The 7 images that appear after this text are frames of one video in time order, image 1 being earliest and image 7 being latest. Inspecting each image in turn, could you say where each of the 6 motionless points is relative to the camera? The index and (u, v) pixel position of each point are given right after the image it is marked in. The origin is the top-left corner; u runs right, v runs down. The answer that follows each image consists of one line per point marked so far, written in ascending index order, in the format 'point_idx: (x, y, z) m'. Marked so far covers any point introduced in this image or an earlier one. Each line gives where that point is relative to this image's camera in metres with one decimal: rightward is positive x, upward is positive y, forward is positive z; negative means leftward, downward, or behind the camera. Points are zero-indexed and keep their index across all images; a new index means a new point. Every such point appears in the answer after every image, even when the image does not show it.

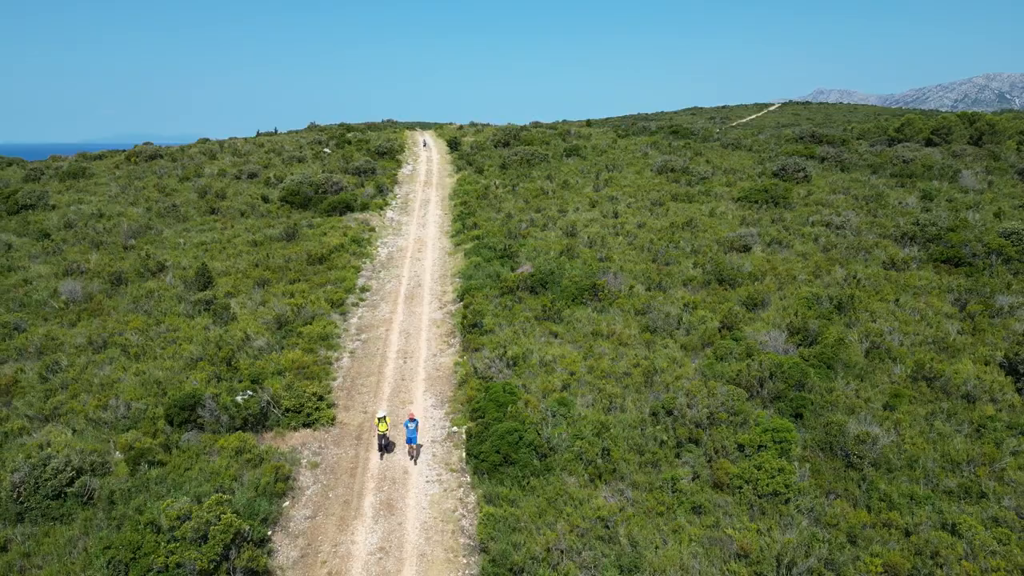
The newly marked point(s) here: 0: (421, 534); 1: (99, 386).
0: (-1.2, -3.6, +10.7) m
1: (-9.0, -2.1, +15.7) m
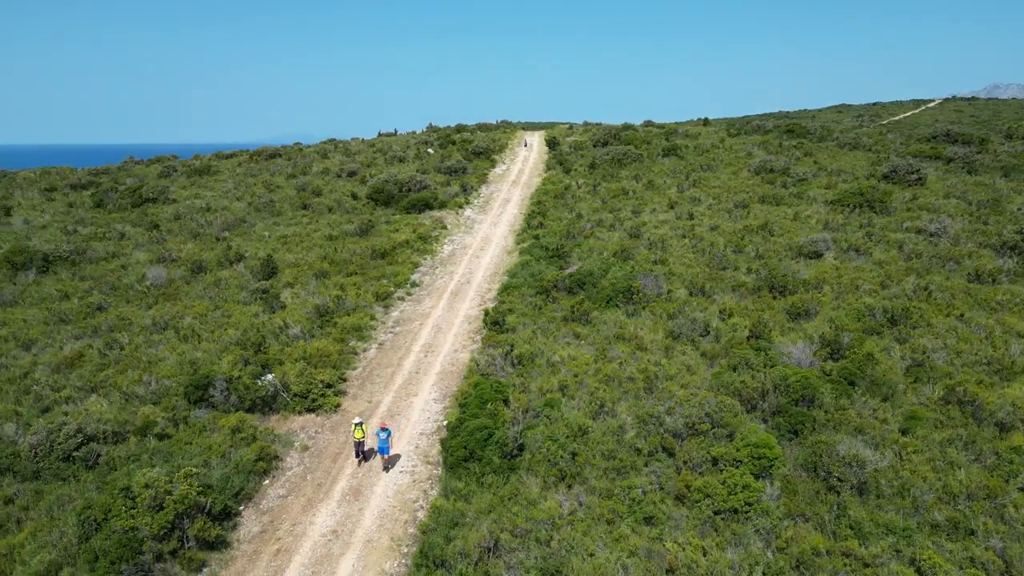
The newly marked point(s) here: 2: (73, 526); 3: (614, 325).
0: (-2.0, -3.5, +11.0) m
1: (-8.7, -1.7, +17.2) m
2: (-6.3, -3.4, +10.4) m
3: (+2.6, -0.9, +18.4) m
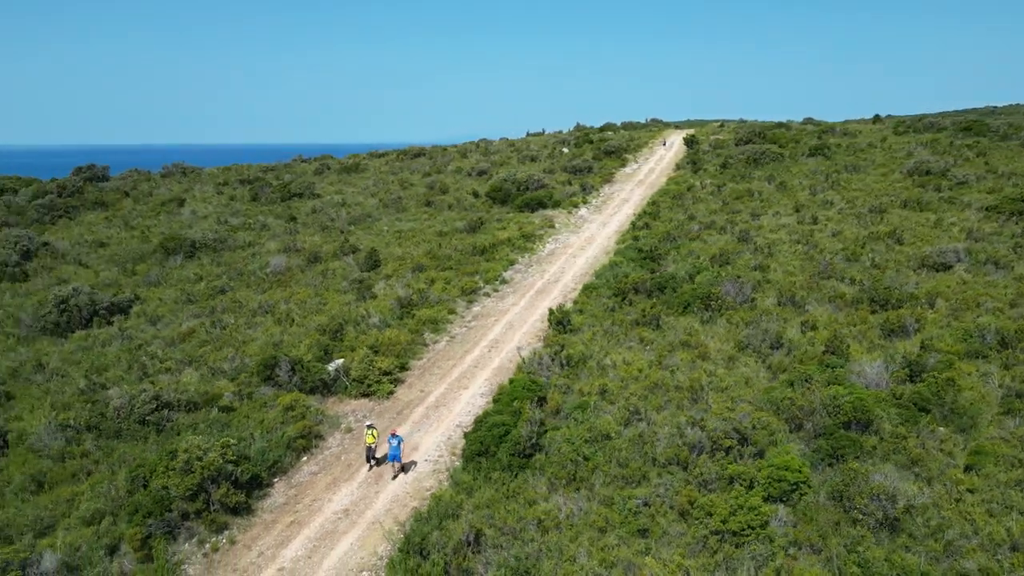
0: (-2.0, -3.4, +11.5) m
1: (-7.2, -1.4, +19.0) m
2: (-6.3, -3.2, +11.8) m
3: (+4.2, -1.1, +17.7) m
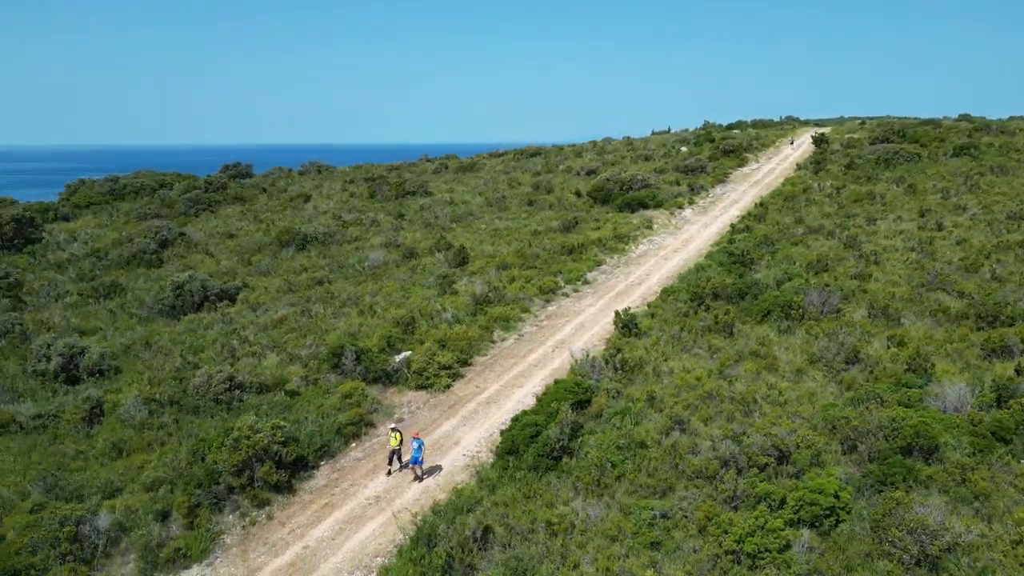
0: (-1.6, -3.4, +11.8) m
1: (-5.3, -1.1, +20.1) m
2: (-5.8, -2.9, +12.8) m
3: (+5.6, -1.2, +16.9) m
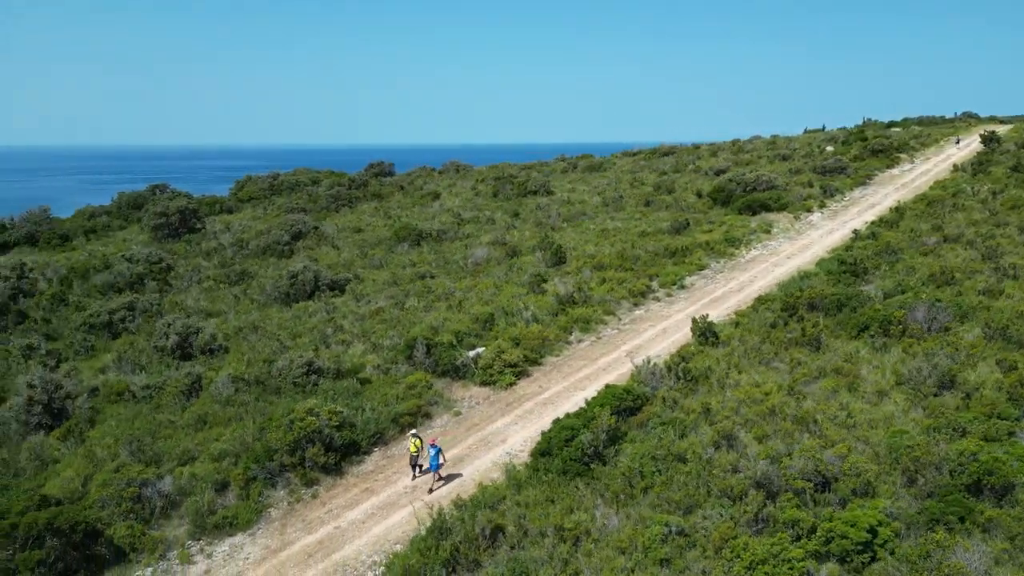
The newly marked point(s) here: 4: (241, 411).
0: (-1.1, -3.3, +12.0) m
1: (-3.0, -1.0, +20.9) m
2: (-5.0, -2.7, +13.9) m
3: (+7.1, -1.5, +15.6) m
4: (-5.6, -2.6, +15.1) m
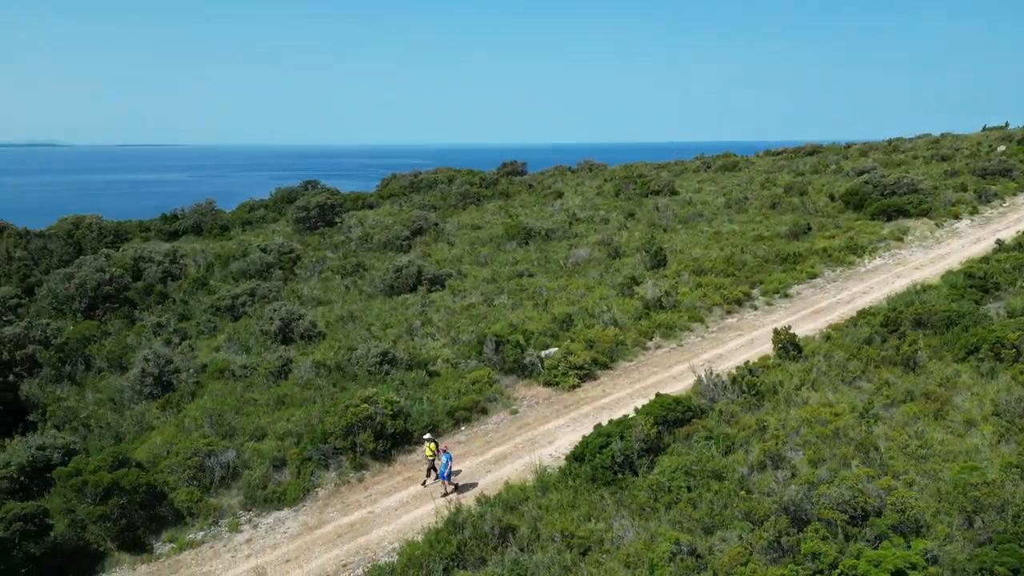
0: (-0.5, -3.3, +12.2) m
1: (-0.6, -0.9, +21.2) m
2: (-4.0, -2.6, +14.8) m
3: (+8.2, -1.8, +14.1) m
4: (-4.4, -2.4, +16.1) m
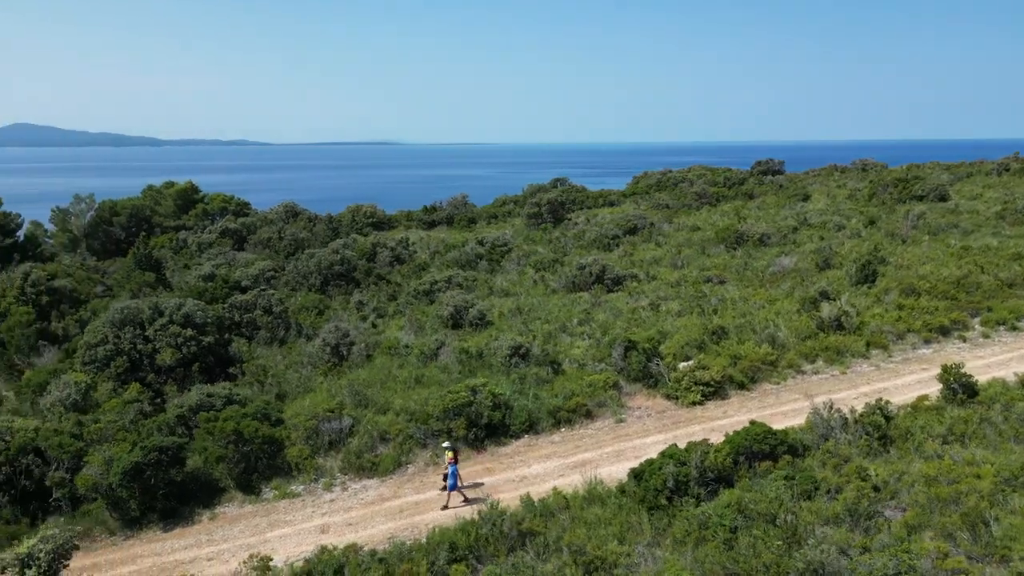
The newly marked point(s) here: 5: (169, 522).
0: (+0.5, -3.3, +12.2) m
1: (+3.9, -1.0, +20.6) m
2: (-1.7, -2.4, +15.8) m
3: (+9.5, -2.5, +10.7) m
4: (-1.6, -2.2, +17.2) m
5: (-5.9, -4.0, +12.4) m
